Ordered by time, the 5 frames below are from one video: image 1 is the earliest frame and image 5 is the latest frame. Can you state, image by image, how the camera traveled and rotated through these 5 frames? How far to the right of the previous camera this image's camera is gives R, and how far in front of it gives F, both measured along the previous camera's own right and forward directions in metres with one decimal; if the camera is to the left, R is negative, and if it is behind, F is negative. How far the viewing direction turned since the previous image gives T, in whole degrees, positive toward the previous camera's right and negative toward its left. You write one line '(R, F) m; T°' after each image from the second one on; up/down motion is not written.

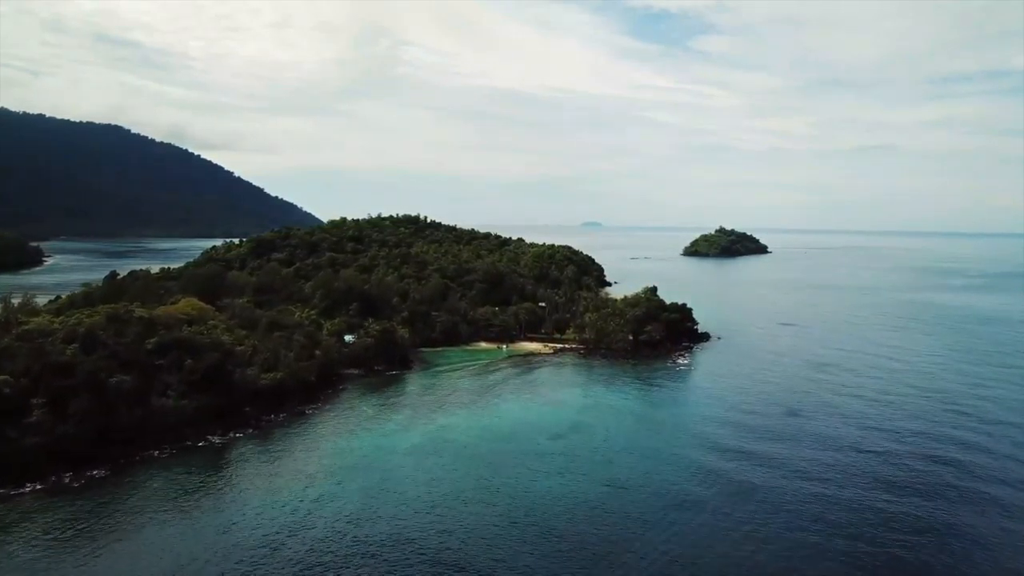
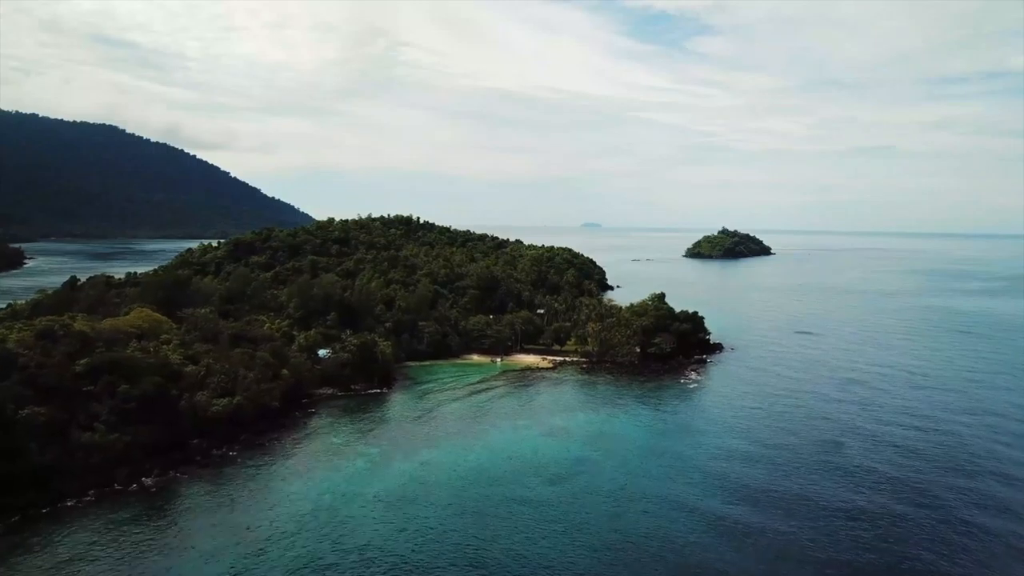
(+0.5, +6.8) m; 0°
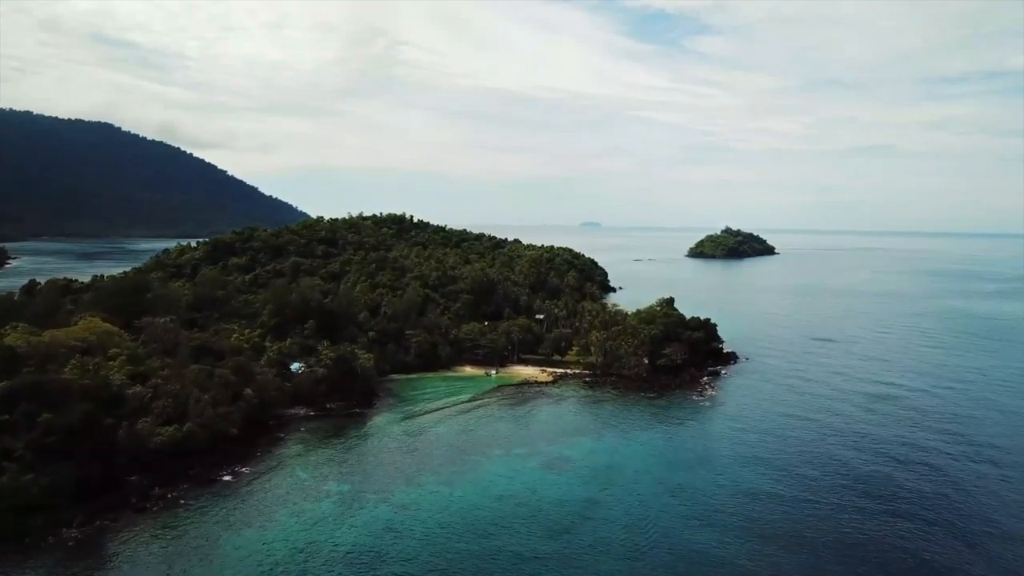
(+0.3, +6.1) m; 0°
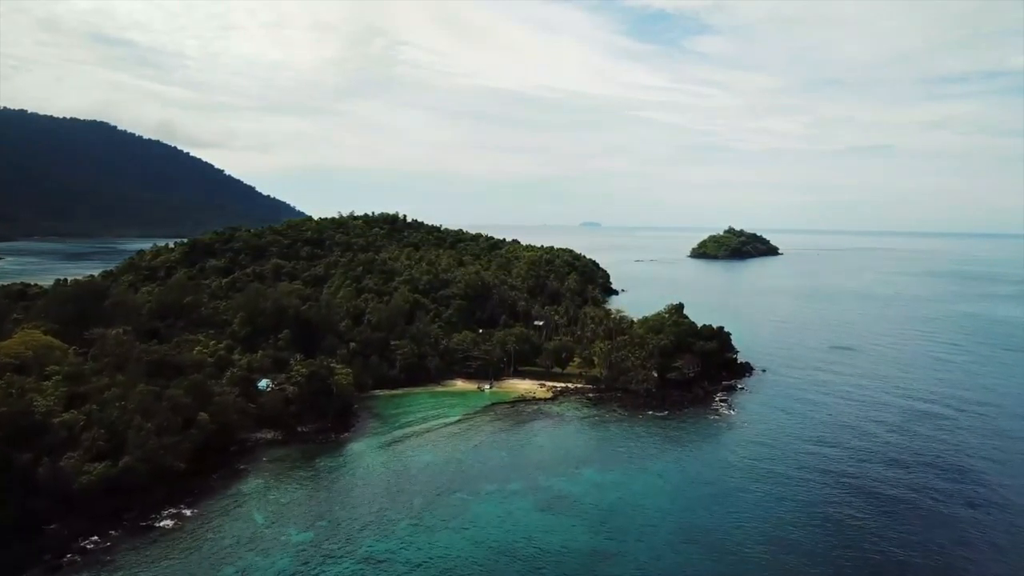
(+0.4, +5.6) m; 0°
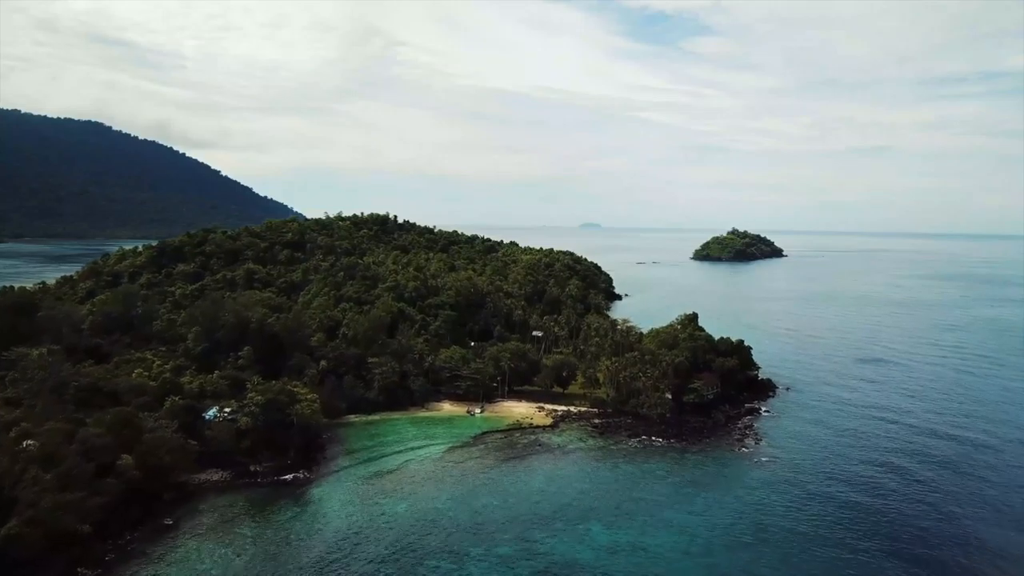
(+0.4, +6.8) m; 0°
